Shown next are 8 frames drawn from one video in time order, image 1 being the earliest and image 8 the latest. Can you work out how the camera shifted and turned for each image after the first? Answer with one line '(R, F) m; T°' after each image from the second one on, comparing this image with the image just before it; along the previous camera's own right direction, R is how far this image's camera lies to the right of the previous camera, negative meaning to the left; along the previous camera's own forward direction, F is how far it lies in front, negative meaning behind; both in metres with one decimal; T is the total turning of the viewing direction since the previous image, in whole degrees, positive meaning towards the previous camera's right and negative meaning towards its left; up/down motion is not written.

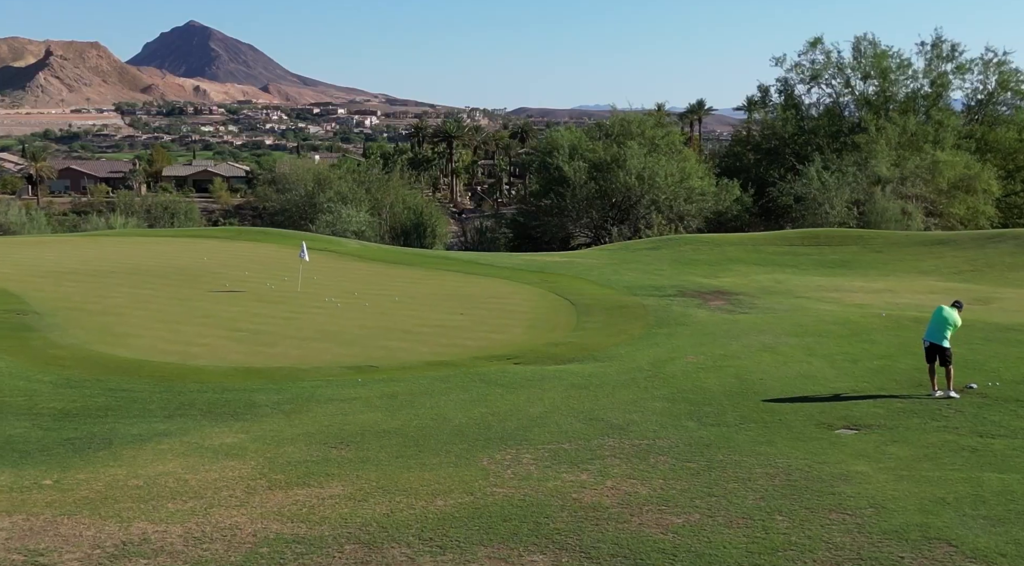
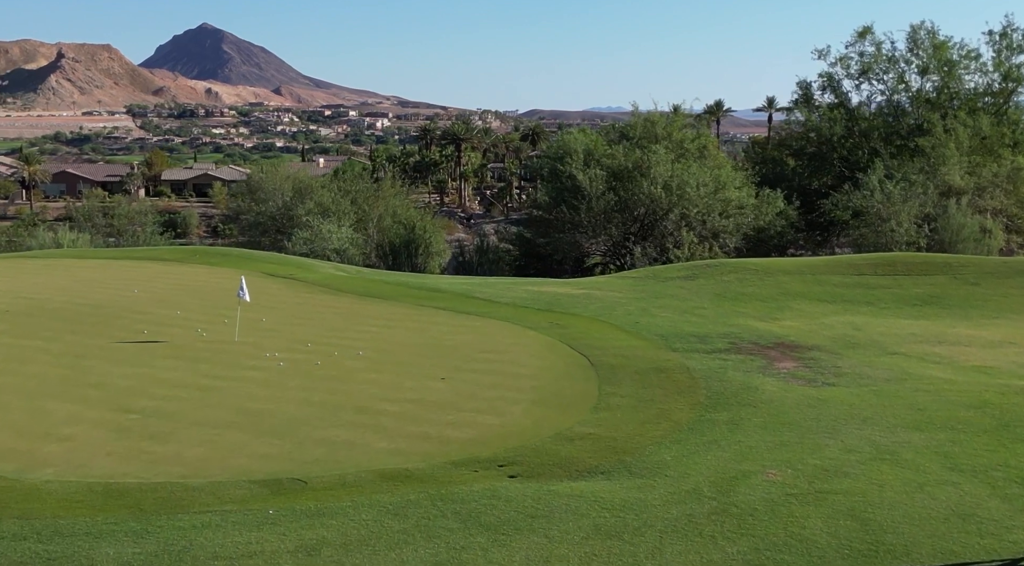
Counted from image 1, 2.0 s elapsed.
(+0.2, +5.8) m; -1°
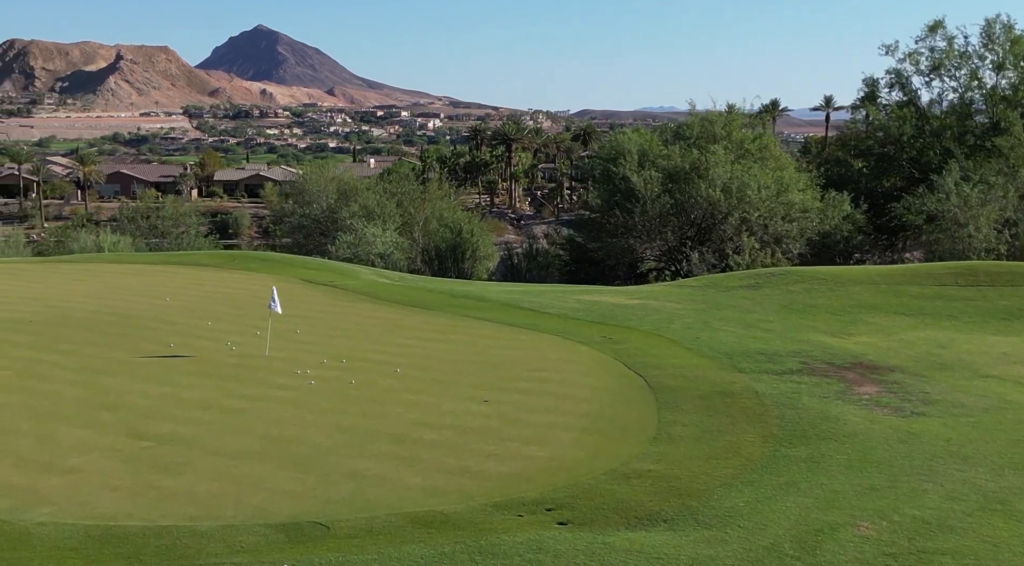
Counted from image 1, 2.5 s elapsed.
(0.0, +1.5) m; -2°
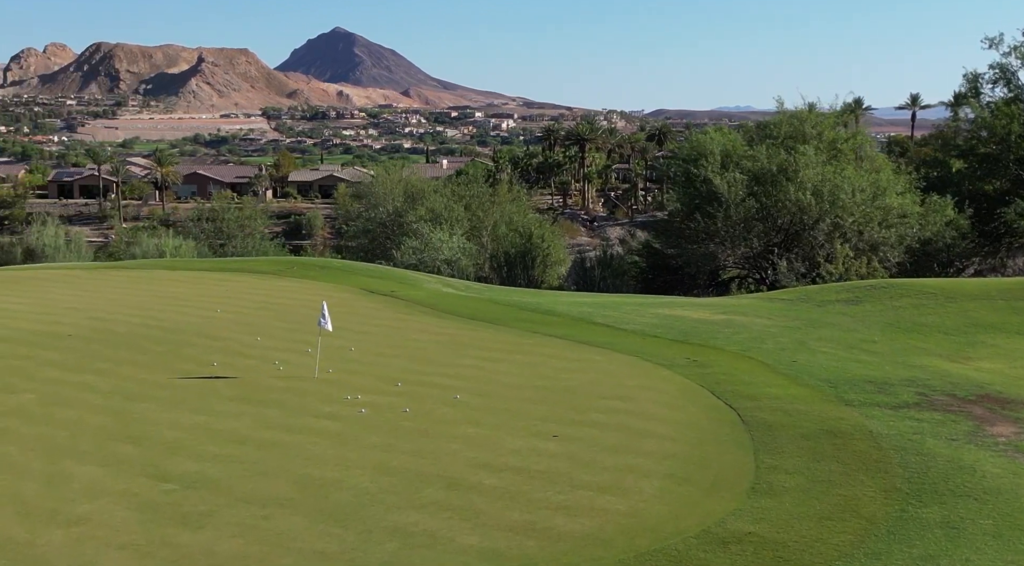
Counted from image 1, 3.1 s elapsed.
(0.0, +1.9) m; -3°
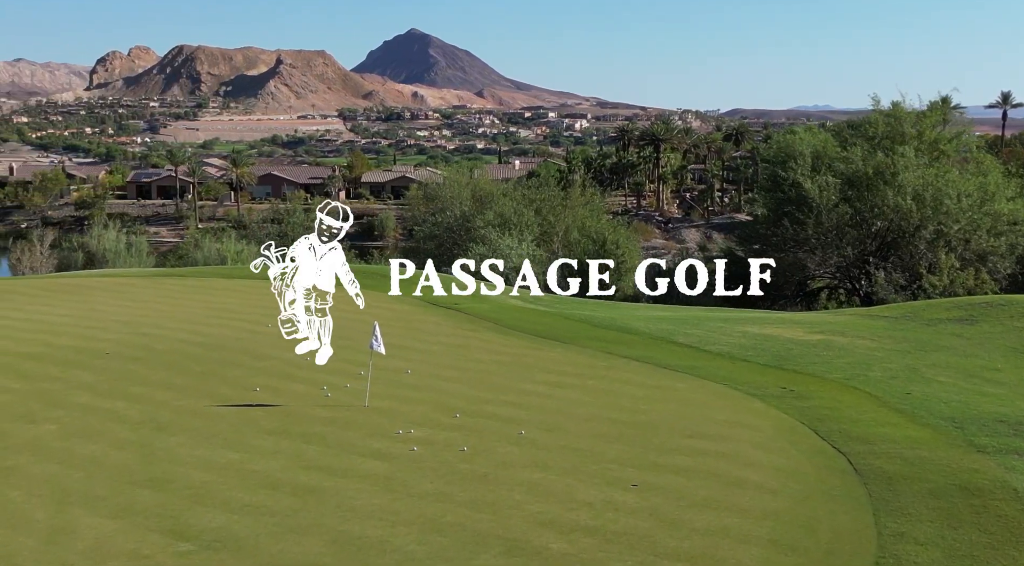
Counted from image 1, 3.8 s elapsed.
(0.0, +1.8) m; -3°
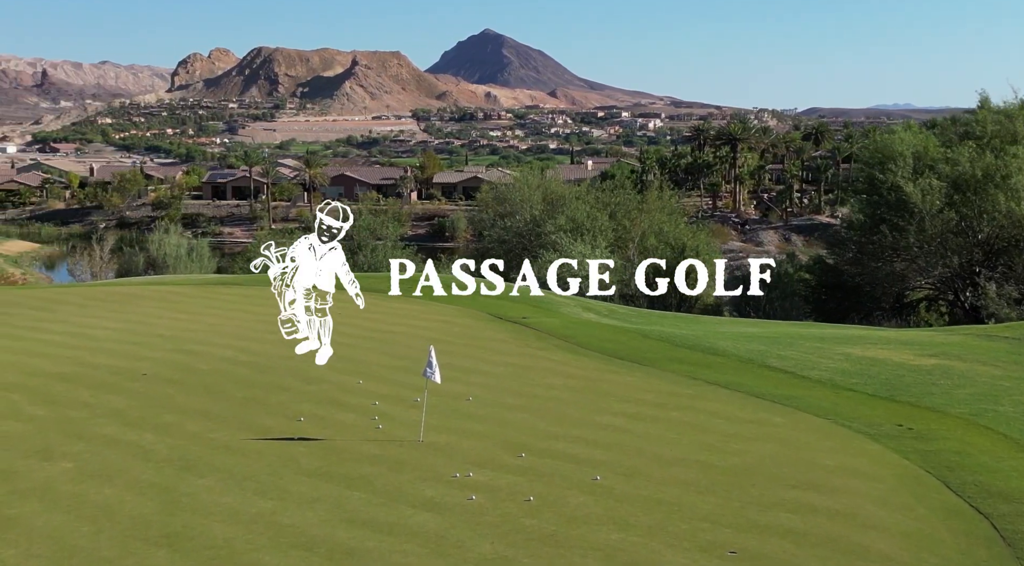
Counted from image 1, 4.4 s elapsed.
(0.0, +1.8) m; -3°
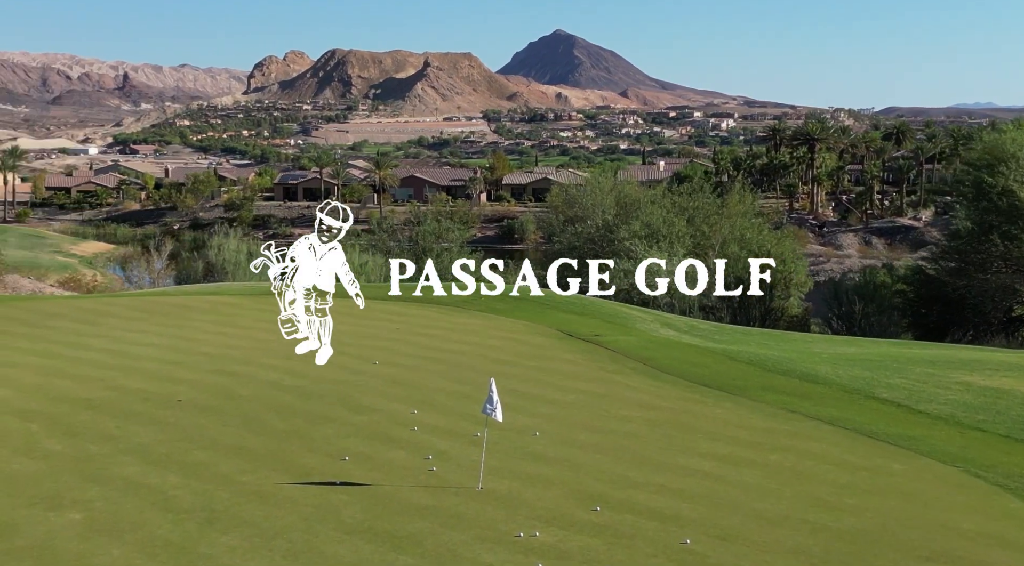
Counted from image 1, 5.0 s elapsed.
(0.0, +1.8) m; -3°
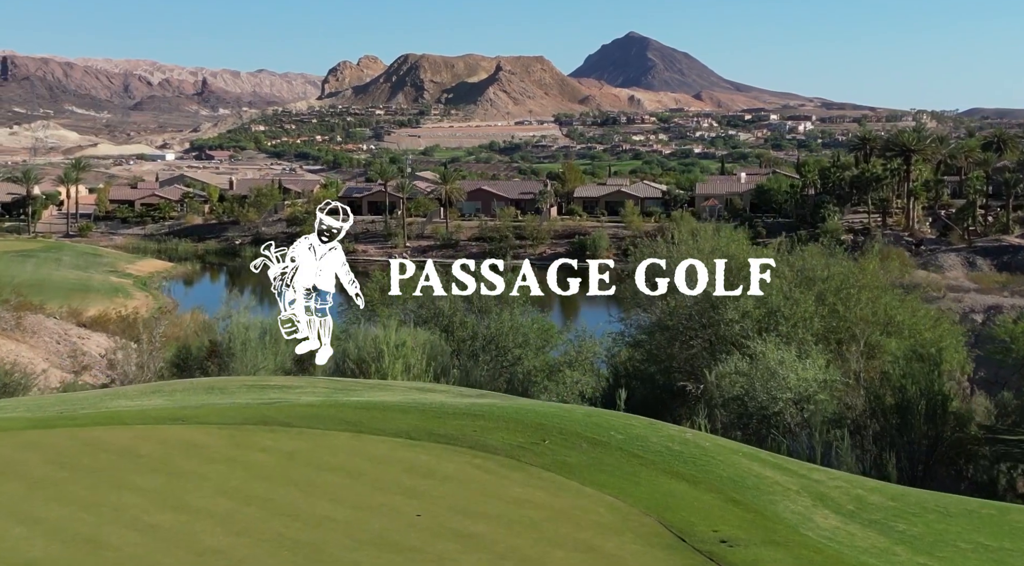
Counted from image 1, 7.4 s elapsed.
(-0.1, +7.2) m; -3°
